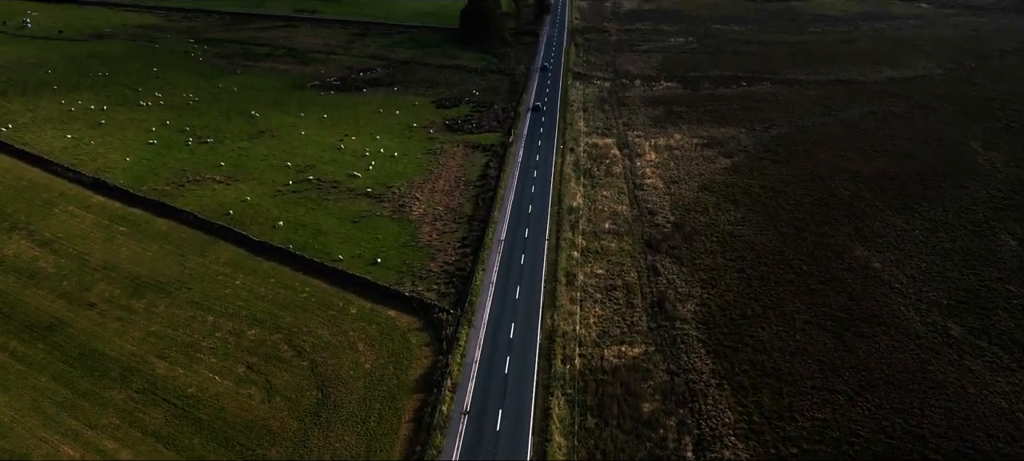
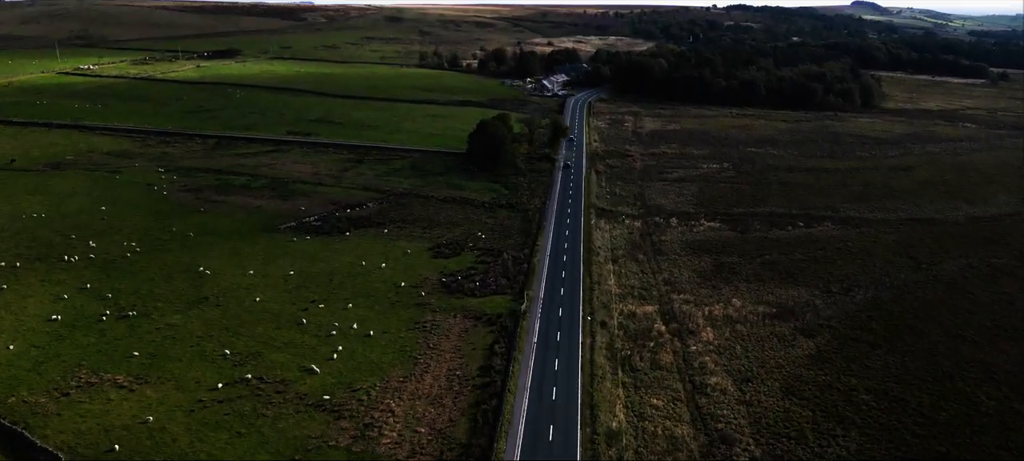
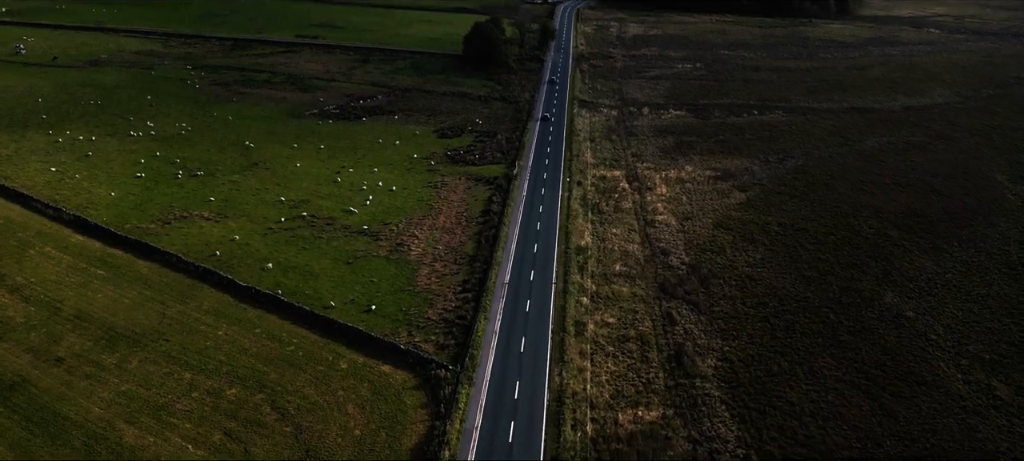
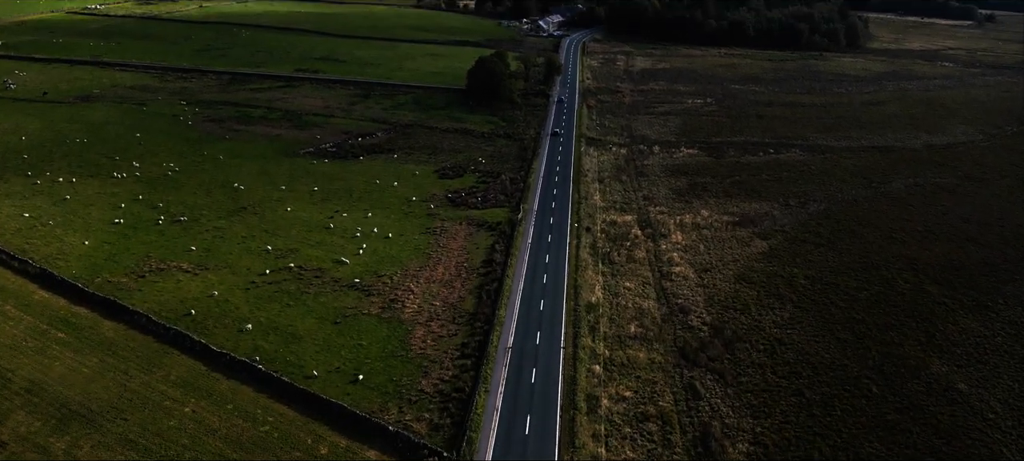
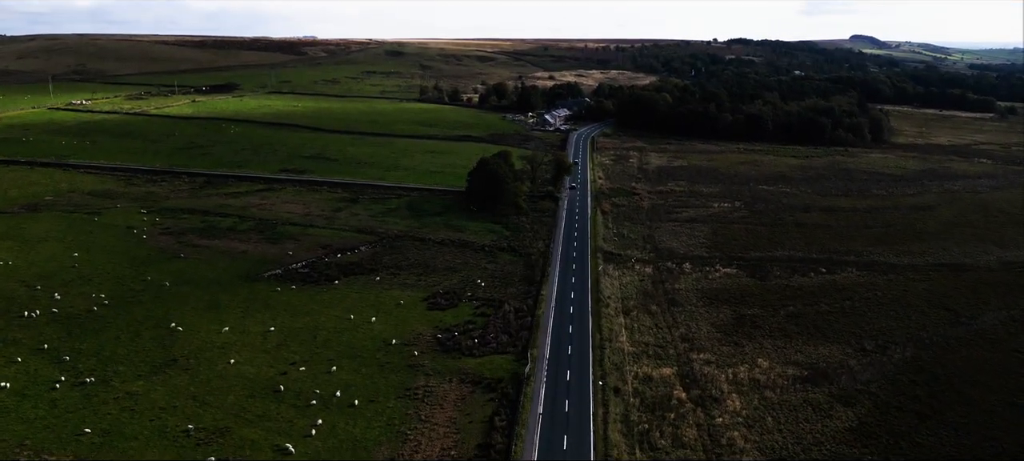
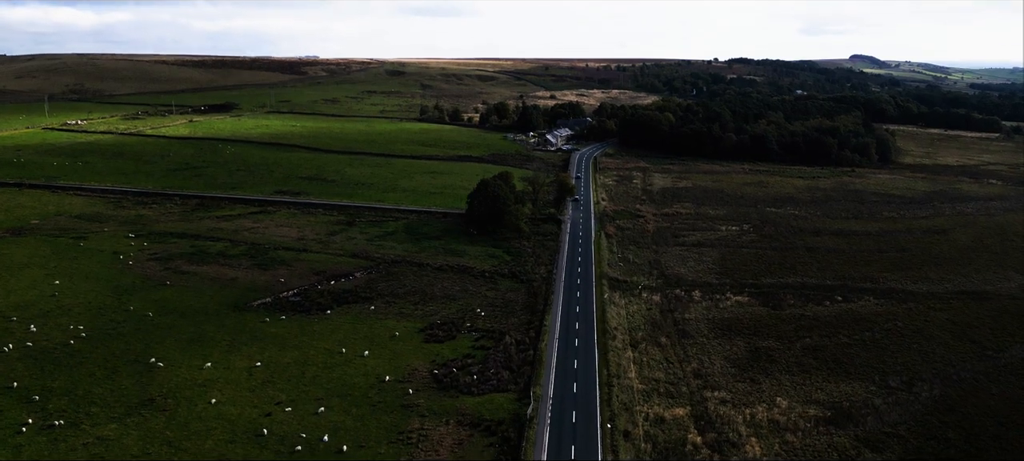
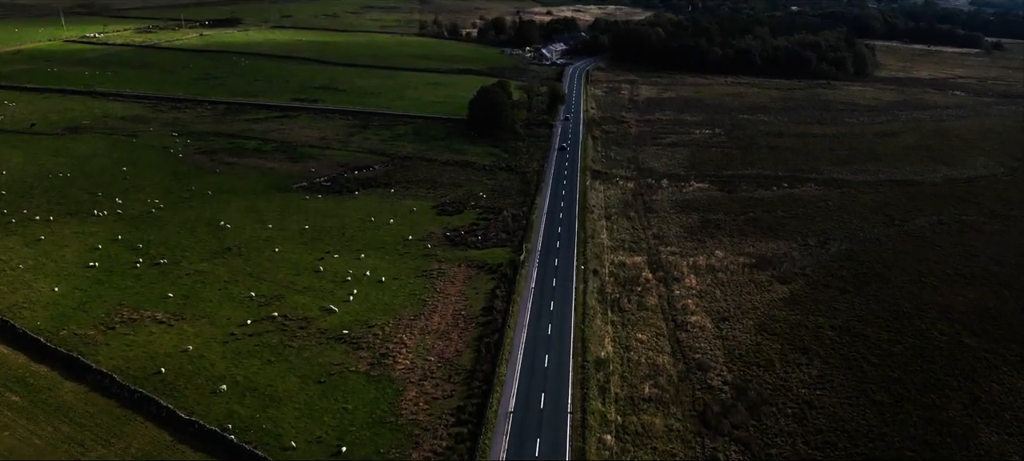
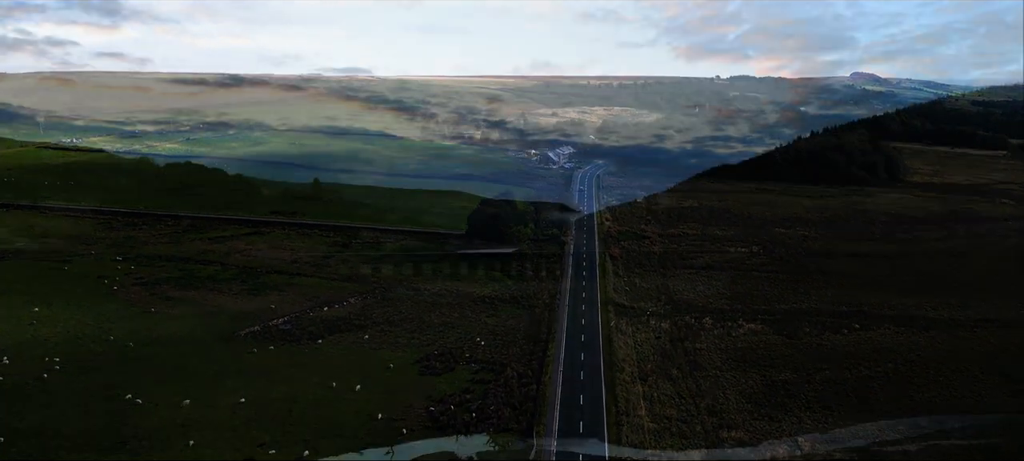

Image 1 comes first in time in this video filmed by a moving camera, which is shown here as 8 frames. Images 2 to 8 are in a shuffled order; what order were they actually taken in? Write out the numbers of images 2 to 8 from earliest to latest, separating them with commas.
3, 4, 7, 2, 5, 6, 8
